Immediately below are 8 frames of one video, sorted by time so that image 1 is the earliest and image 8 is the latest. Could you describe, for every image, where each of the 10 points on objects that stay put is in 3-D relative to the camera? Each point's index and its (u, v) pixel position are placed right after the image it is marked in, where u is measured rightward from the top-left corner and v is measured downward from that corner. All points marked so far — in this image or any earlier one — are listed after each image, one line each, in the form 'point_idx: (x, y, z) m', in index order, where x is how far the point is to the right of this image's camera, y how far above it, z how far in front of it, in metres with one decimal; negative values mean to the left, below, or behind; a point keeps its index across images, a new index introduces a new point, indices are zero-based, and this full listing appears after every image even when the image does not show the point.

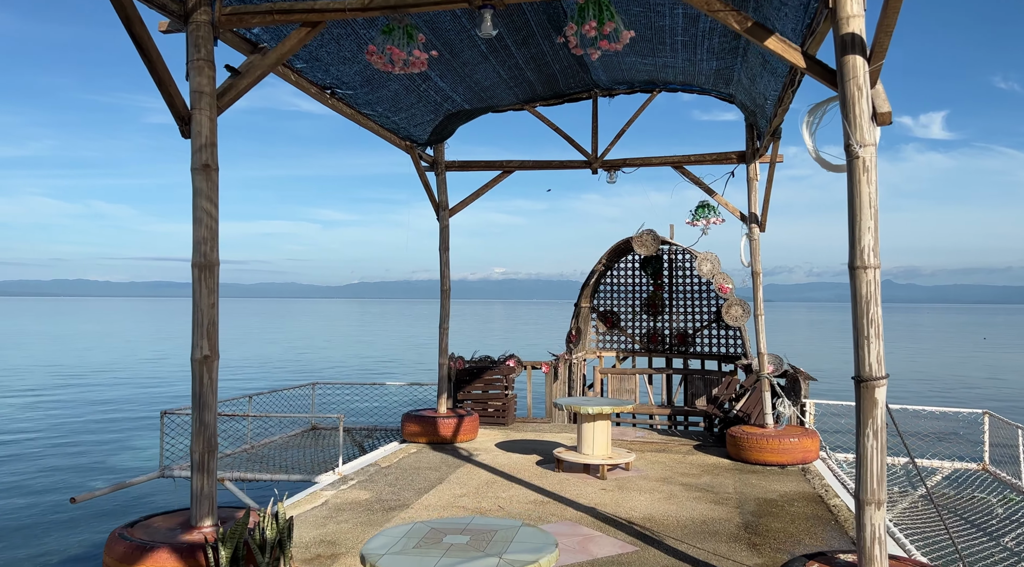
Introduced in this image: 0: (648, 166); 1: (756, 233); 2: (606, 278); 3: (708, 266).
0: (+1.8, +1.6, +10.2) m
1: (+3.2, +0.6, +9.9) m
2: (+1.9, +0.1, +15.2) m
3: (+3.4, +0.3, +13.1) m
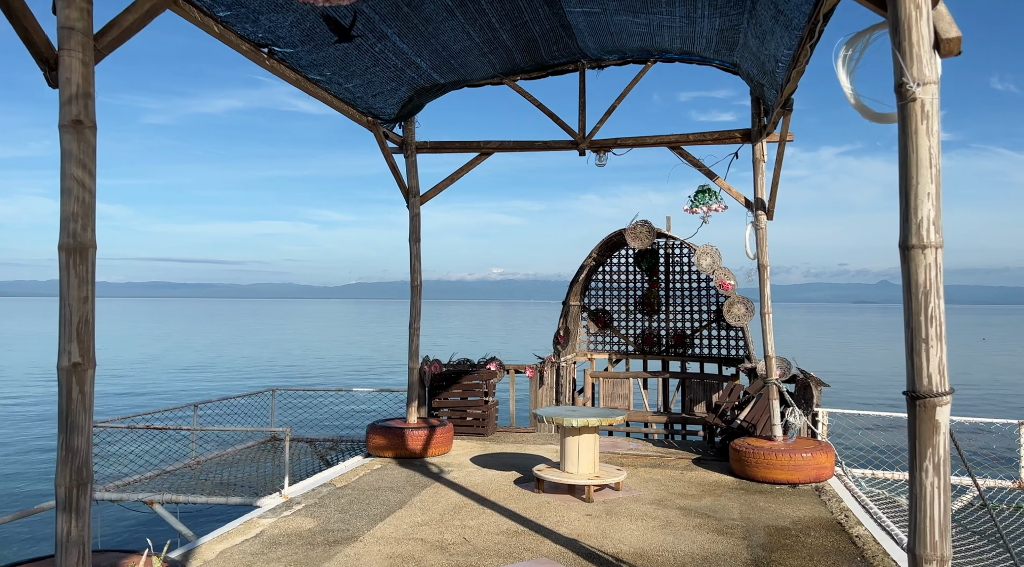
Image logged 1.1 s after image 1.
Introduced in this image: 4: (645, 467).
0: (+1.6, +1.7, +9.1) m
1: (+2.9, +0.7, +8.8) m
2: (+1.6, +0.2, +14.1) m
3: (+3.1, +0.4, +12.0) m
4: (+1.6, -2.2, +9.0) m
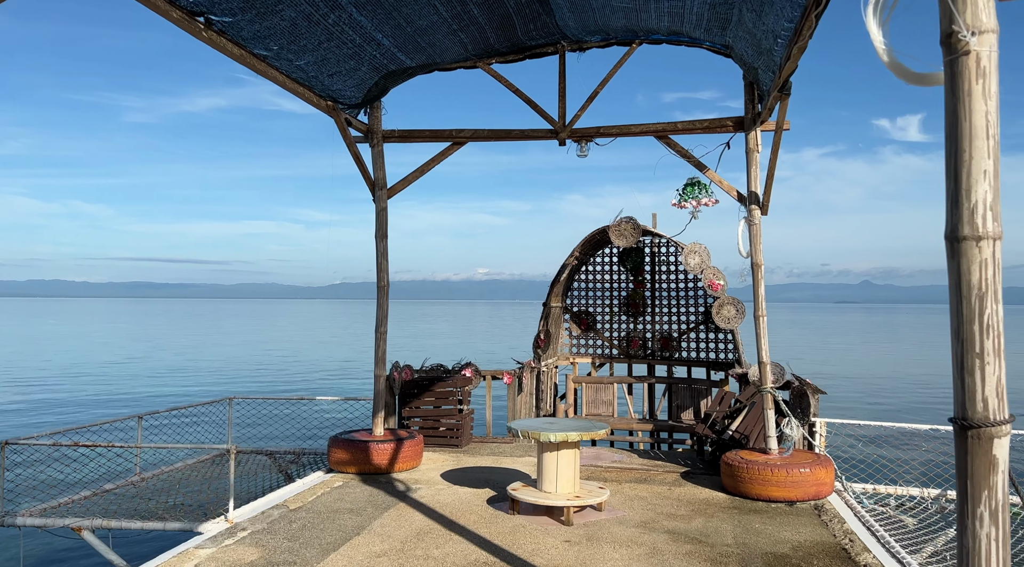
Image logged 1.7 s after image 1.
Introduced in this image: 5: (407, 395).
0: (+1.3, +1.7, +8.4) m
1: (+2.6, +0.7, +8.1) m
2: (+1.2, +0.2, +13.4) m
3: (+2.8, +0.4, +11.3) m
4: (+1.3, -2.2, +8.3) m
5: (-1.4, -1.5, +10.3) m
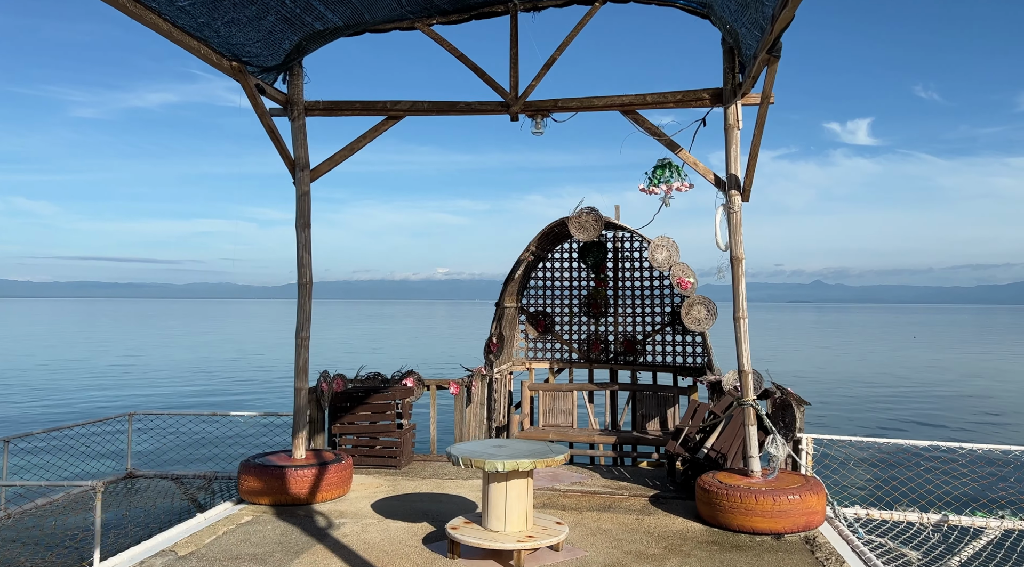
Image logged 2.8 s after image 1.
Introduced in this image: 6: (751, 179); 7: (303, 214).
0: (+0.7, +1.7, +7.3) m
1: (+2.1, +0.7, +7.0) m
2: (+0.4, +0.2, +12.3) m
3: (+2.1, +0.4, +10.3) m
4: (+0.8, -2.2, +7.2) m
5: (-2.1, -1.5, +9.0) m
6: (+2.2, +1.0, +6.9) m
7: (-2.1, +0.7, +7.7) m
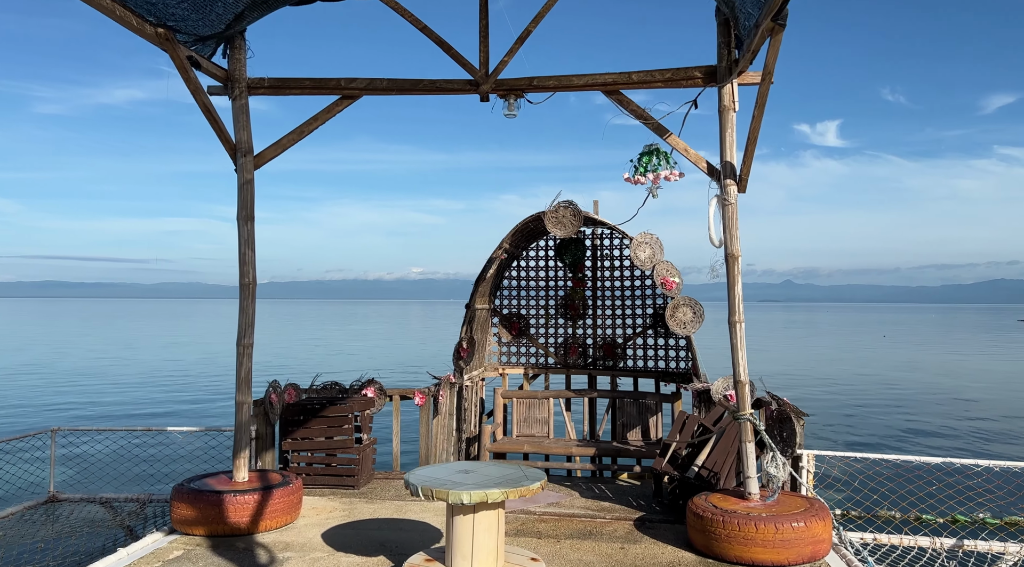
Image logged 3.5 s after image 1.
0: (+0.5, +1.7, +6.5) m
1: (+1.8, +0.7, +6.3) m
2: (0.0, +0.2, +11.5) m
3: (+1.7, +0.4, +9.5) m
4: (+0.5, -2.2, +6.4) m
5: (-2.4, -1.5, +8.1) m
6: (+1.9, +1.0, +6.2) m
7: (-2.4, +0.7, +6.8) m
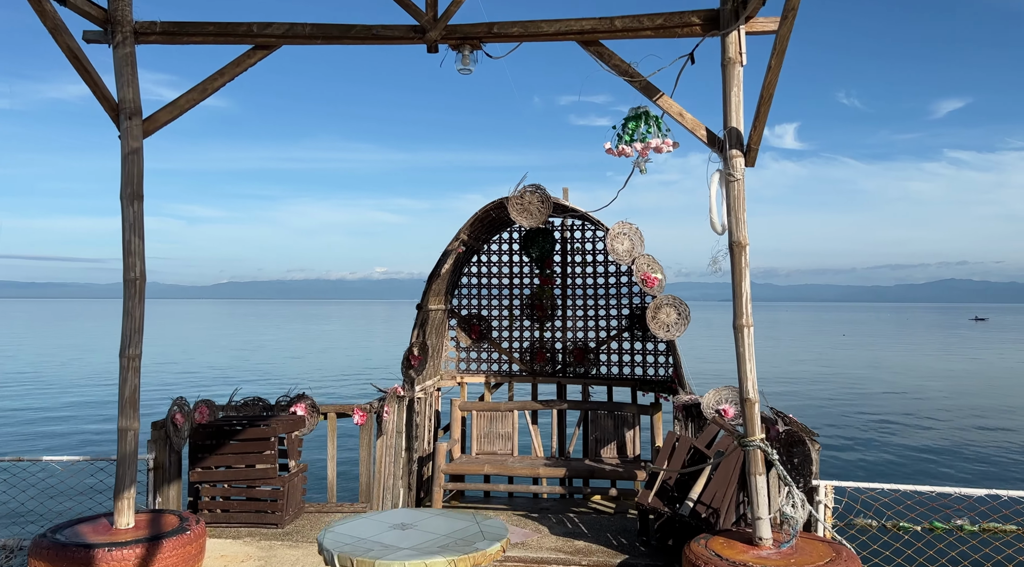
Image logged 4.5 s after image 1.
0: (+0.2, +1.7, +5.2) m
1: (+1.5, +0.8, +5.1) m
2: (-0.6, +0.2, +10.2) m
3: (+1.2, +0.4, +8.3) m
4: (+0.2, -2.1, +5.1) m
5: (-2.8, -1.5, +6.7) m
6: (+1.6, +1.0, +5.0) m
7: (-2.7, +0.7, +5.4) m
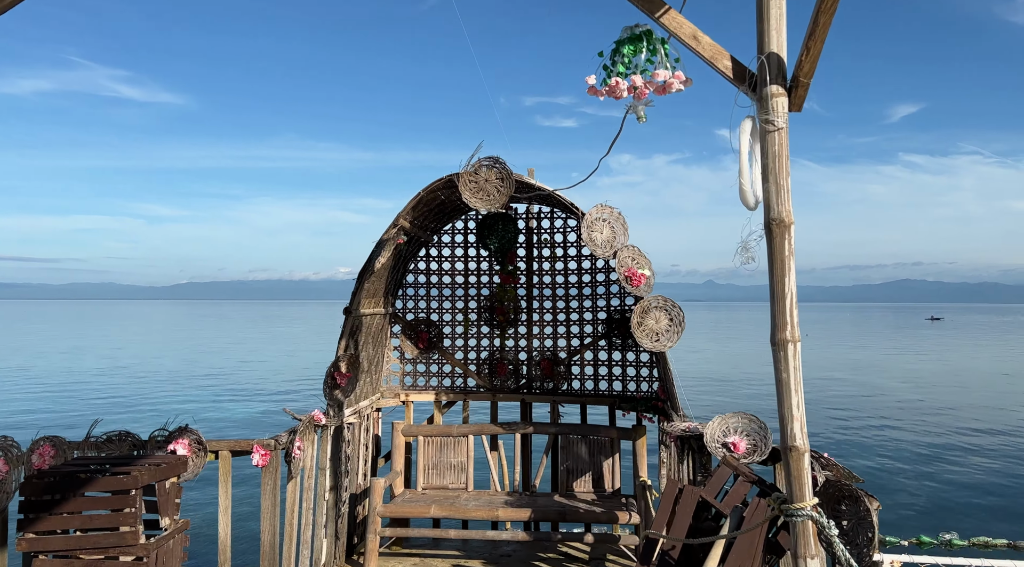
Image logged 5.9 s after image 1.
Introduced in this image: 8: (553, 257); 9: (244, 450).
0: (-0.1, +1.7, +3.6) m
1: (+1.3, +0.8, +3.5) m
2: (-1.1, +0.2, +8.5) m
3: (+0.8, +0.4, +6.8) m
4: (-0.1, -2.1, +3.5) m
5: (-3.1, -1.4, +5.0) m
6: (+1.4, +1.0, +3.5) m
7: (-3.0, +0.8, +3.6) m
8: (+0.4, +0.3, +8.3) m
9: (-2.0, -1.2, +5.6) m
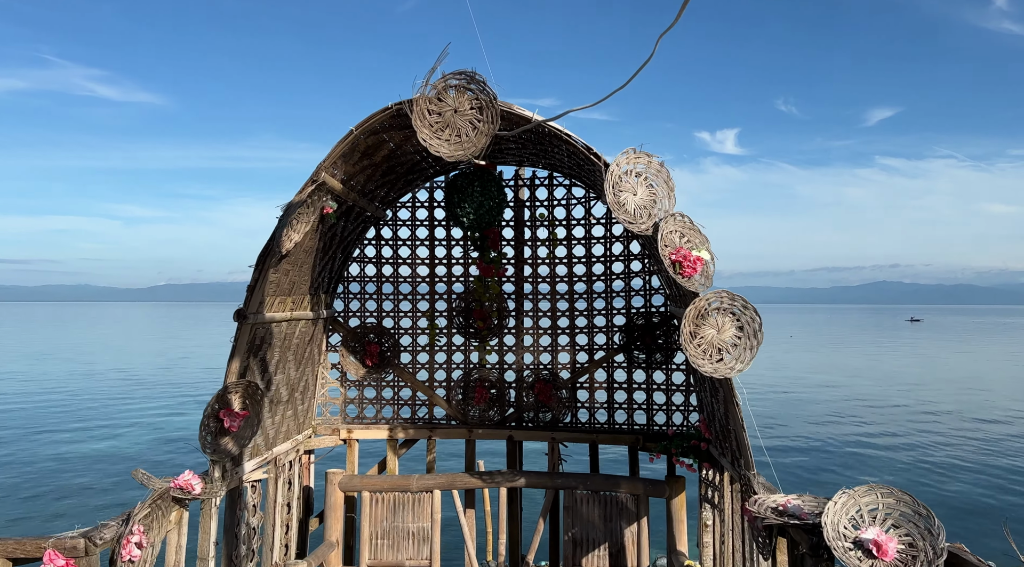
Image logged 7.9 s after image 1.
0: (-0.1, +1.8, +1.3) m
1: (+1.2, +0.9, +1.2) m
2: (-1.2, +0.3, +6.2) m
3: (+0.7, +0.5, +4.4) m
4: (-0.1, -2.0, +1.2) m
5: (-3.2, -1.4, +2.6) m
6: (+1.3, +1.1, +1.2) m
7: (-3.0, +0.8, +1.2) m
8: (+0.3, +0.3, +6.0) m
9: (-2.0, -1.2, +3.2) m
